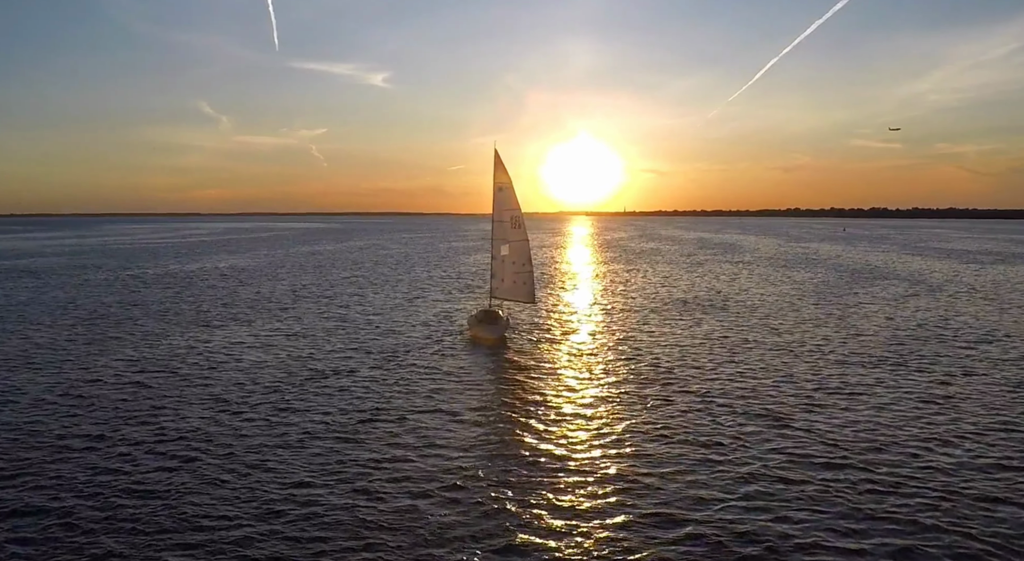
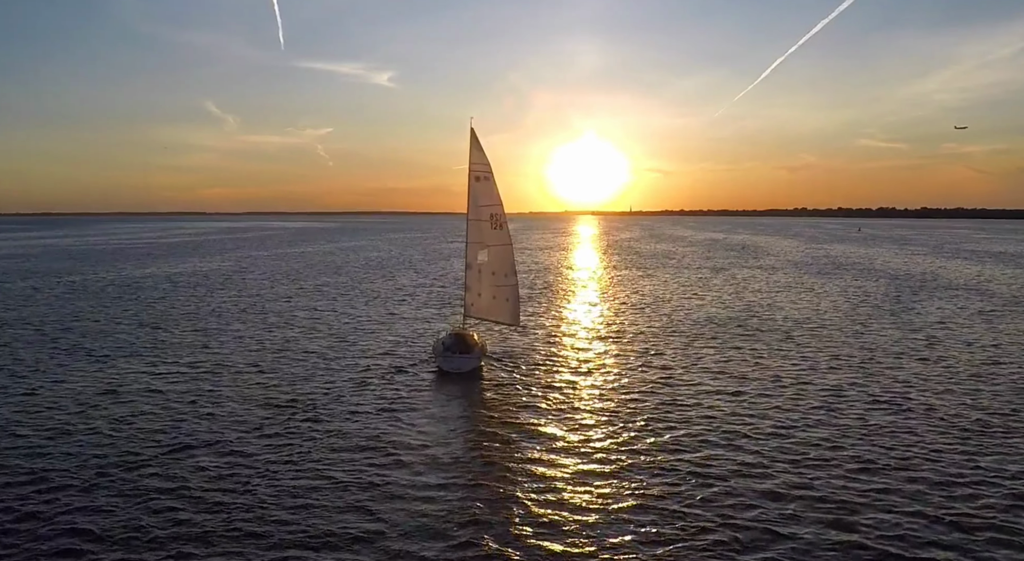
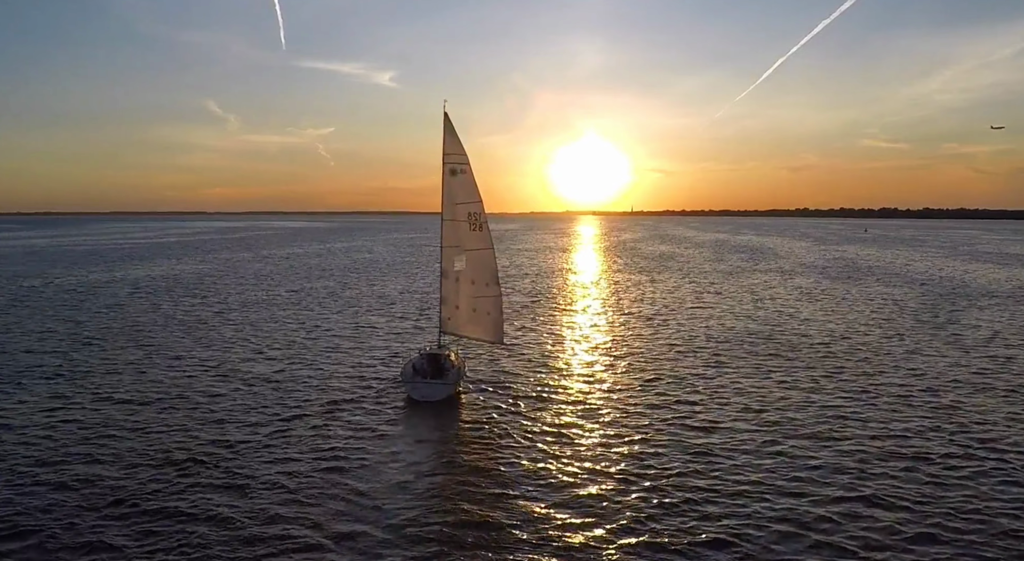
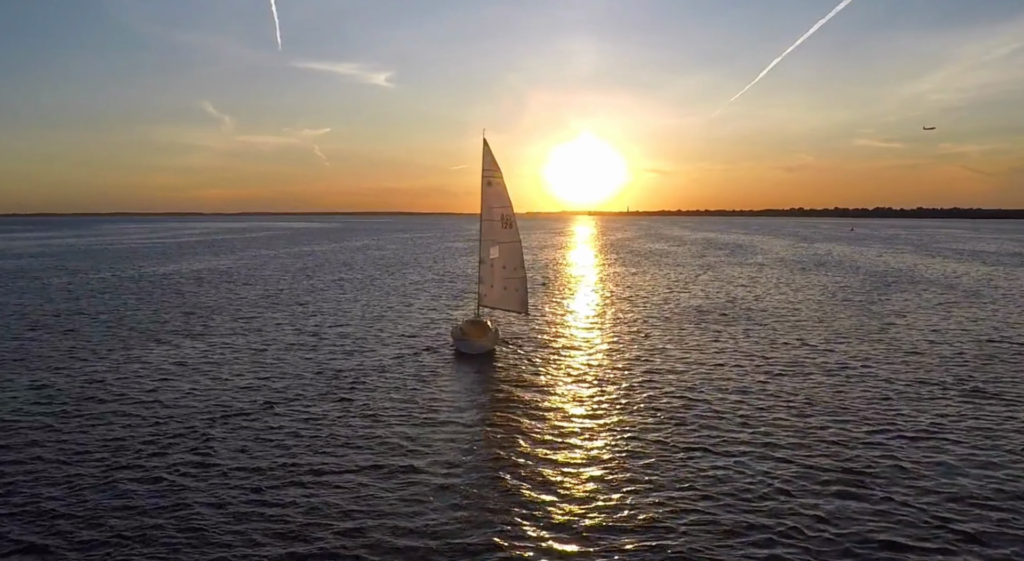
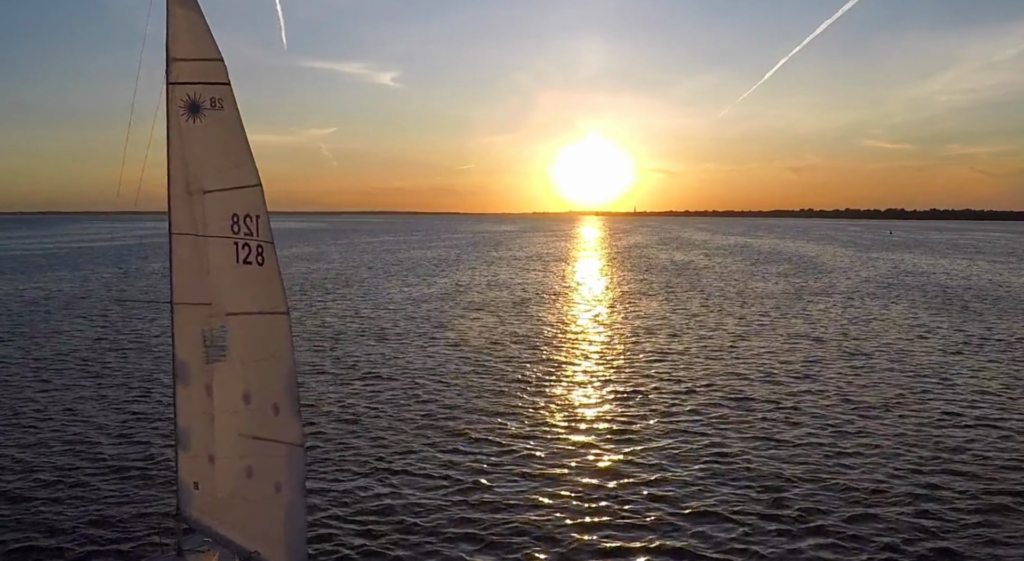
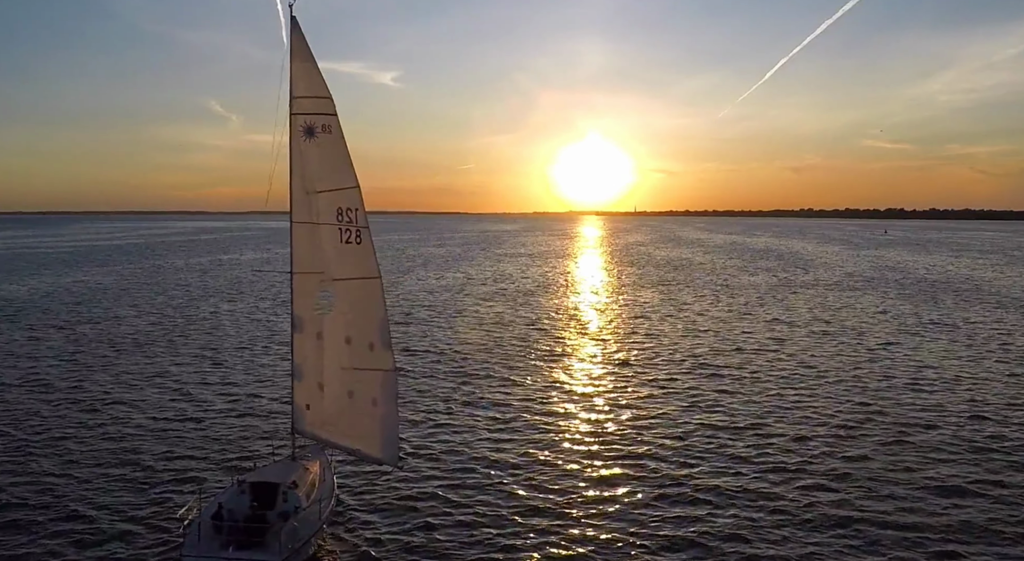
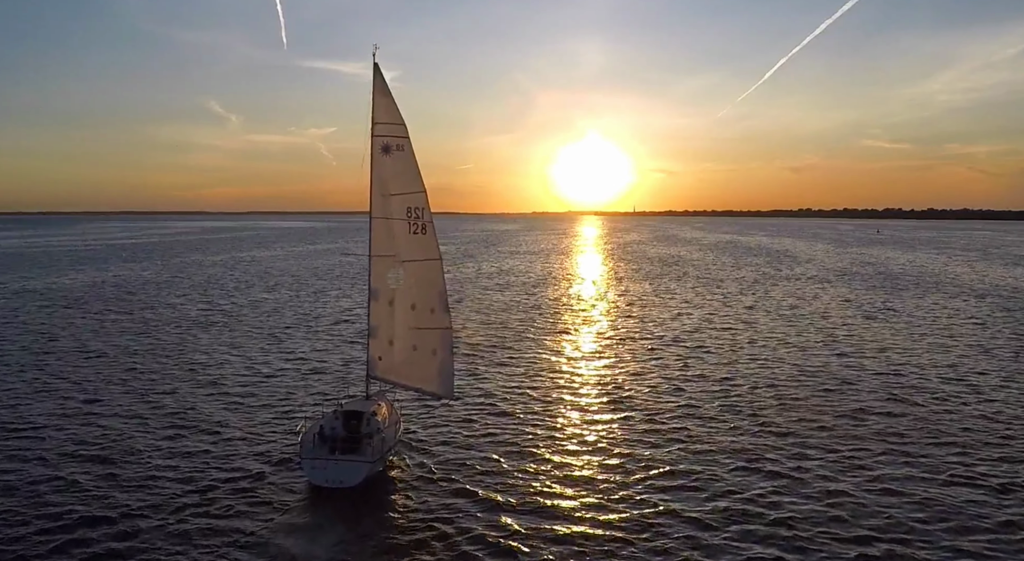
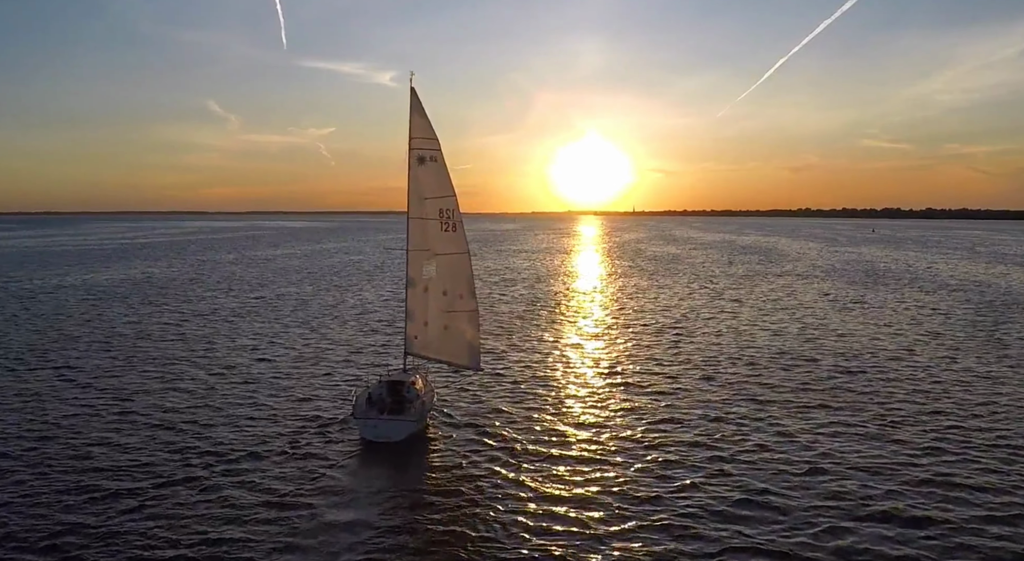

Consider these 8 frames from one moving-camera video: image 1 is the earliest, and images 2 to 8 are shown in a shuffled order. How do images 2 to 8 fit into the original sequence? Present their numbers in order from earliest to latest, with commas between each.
4, 2, 3, 8, 7, 6, 5
